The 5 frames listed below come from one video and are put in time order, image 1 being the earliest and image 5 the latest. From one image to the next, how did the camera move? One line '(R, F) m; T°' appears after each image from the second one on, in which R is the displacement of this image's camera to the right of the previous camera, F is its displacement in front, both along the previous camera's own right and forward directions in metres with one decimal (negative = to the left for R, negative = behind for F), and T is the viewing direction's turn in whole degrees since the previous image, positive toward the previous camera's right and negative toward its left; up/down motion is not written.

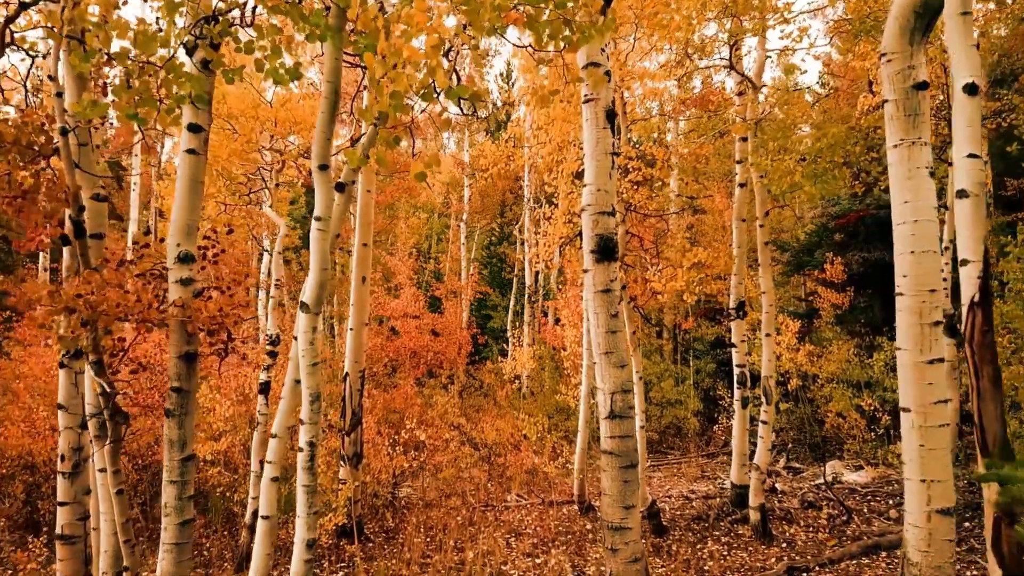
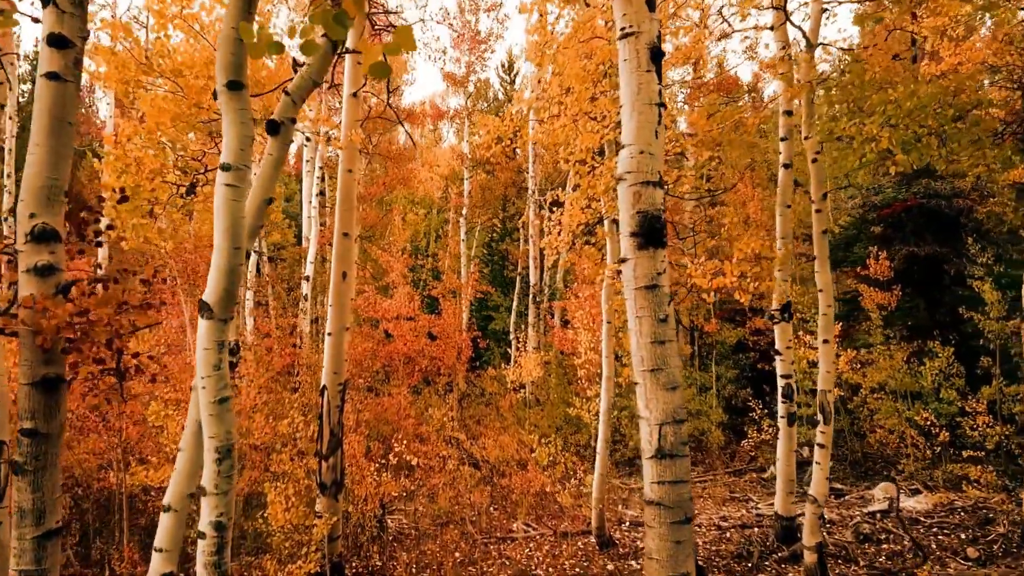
(-0.1, +1.3) m; 0°
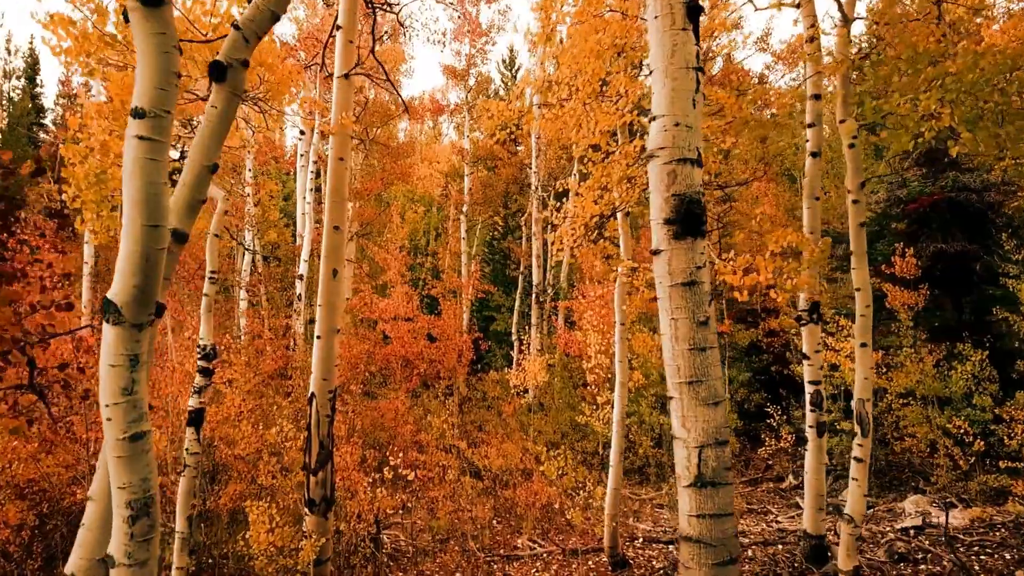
(-0.1, +0.6) m; 0°
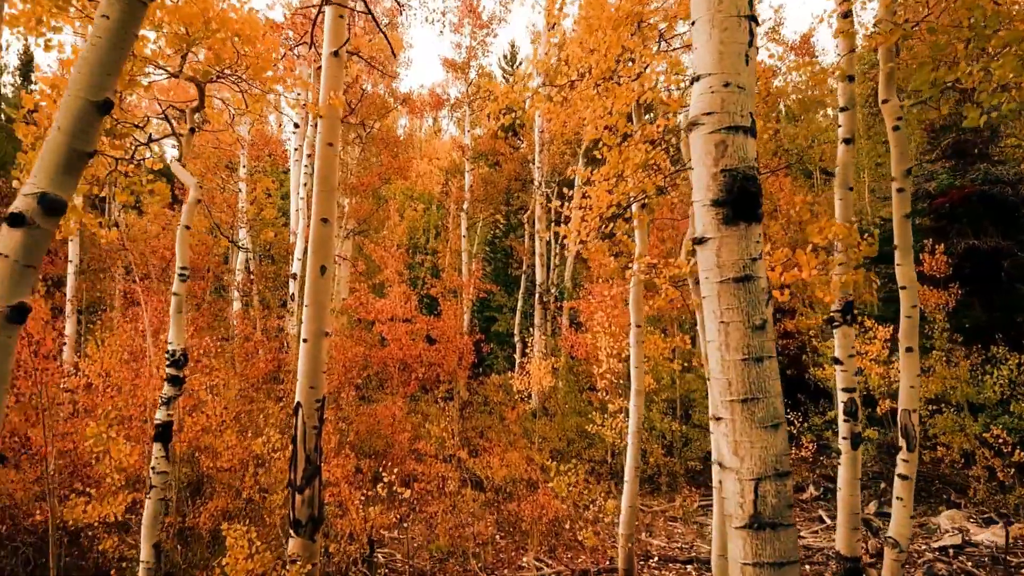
(-0.1, +0.6) m; 0°
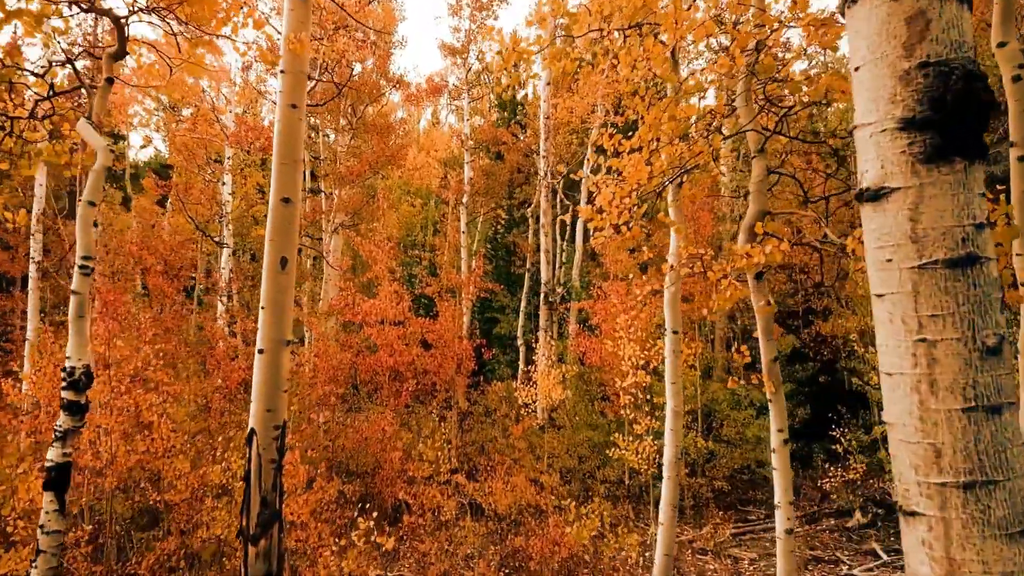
(-0.1, +1.2) m; 0°
